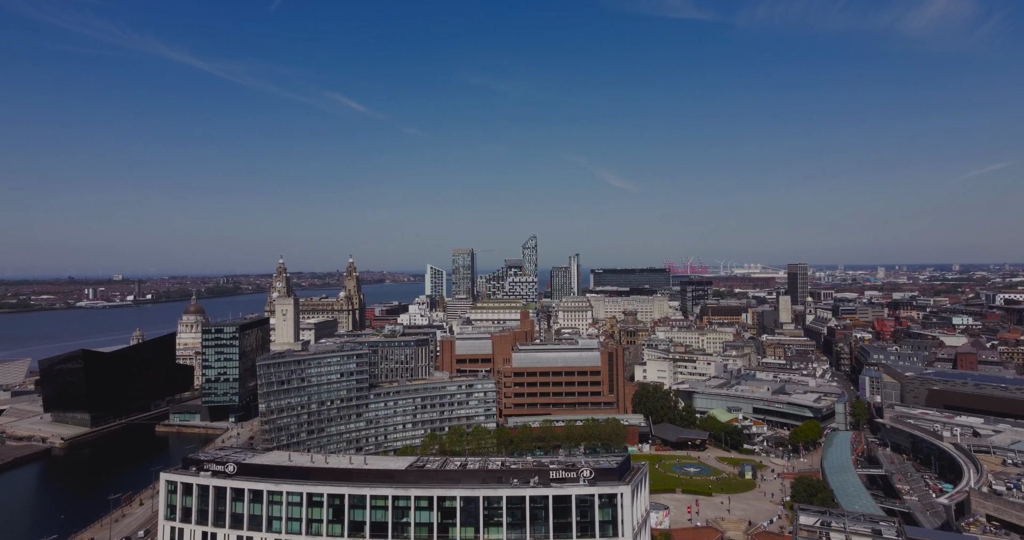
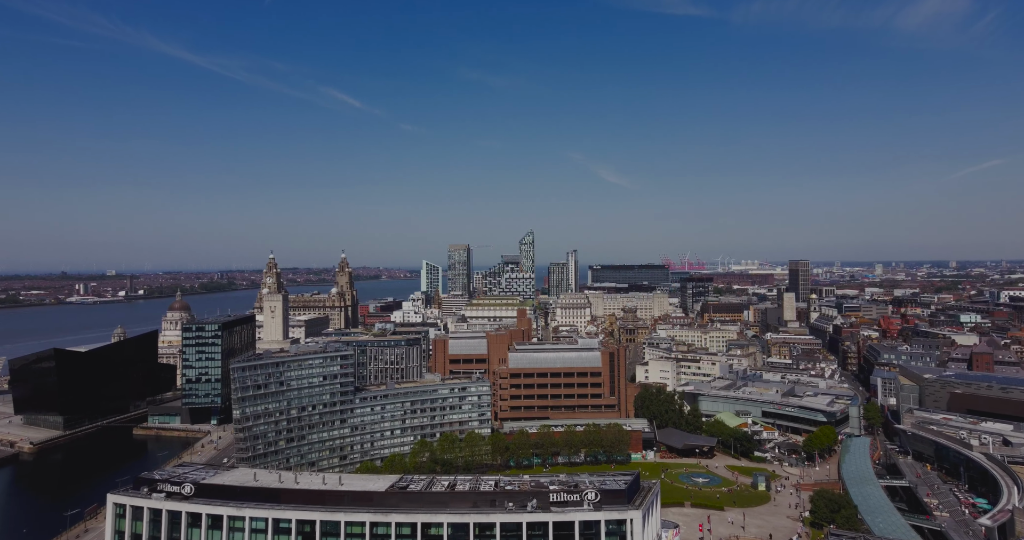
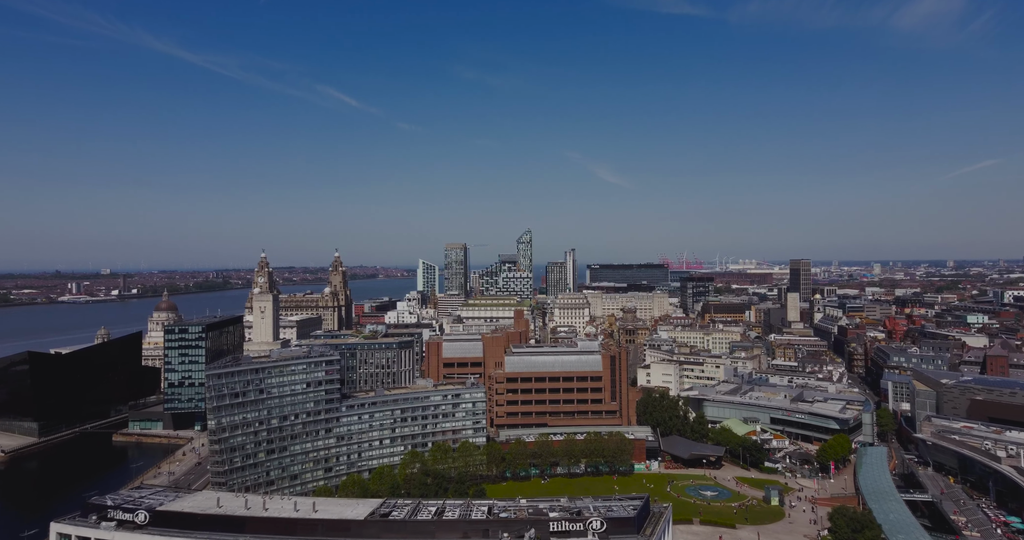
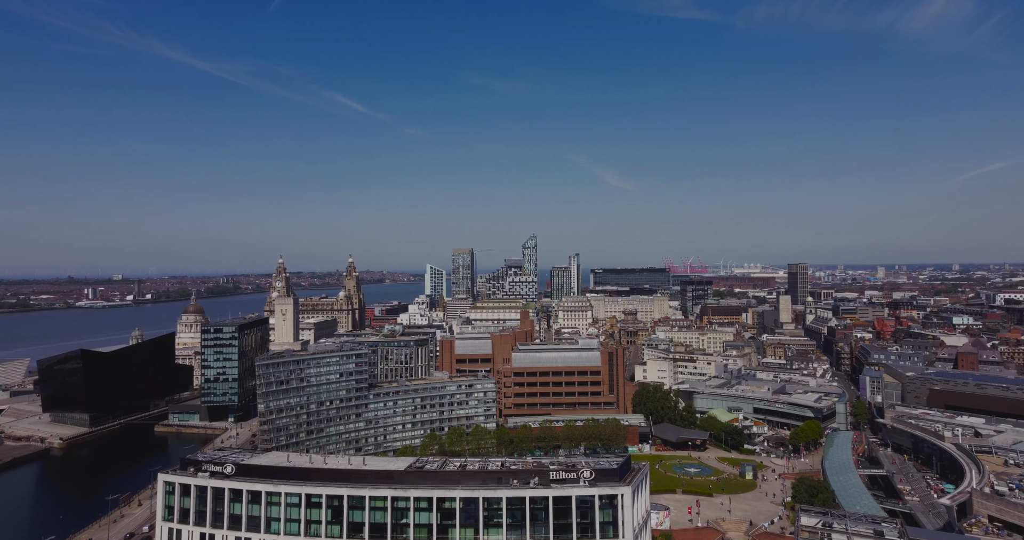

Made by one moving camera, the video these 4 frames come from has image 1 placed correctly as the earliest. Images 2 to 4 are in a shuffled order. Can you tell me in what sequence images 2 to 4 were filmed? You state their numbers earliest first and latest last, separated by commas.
4, 2, 3
